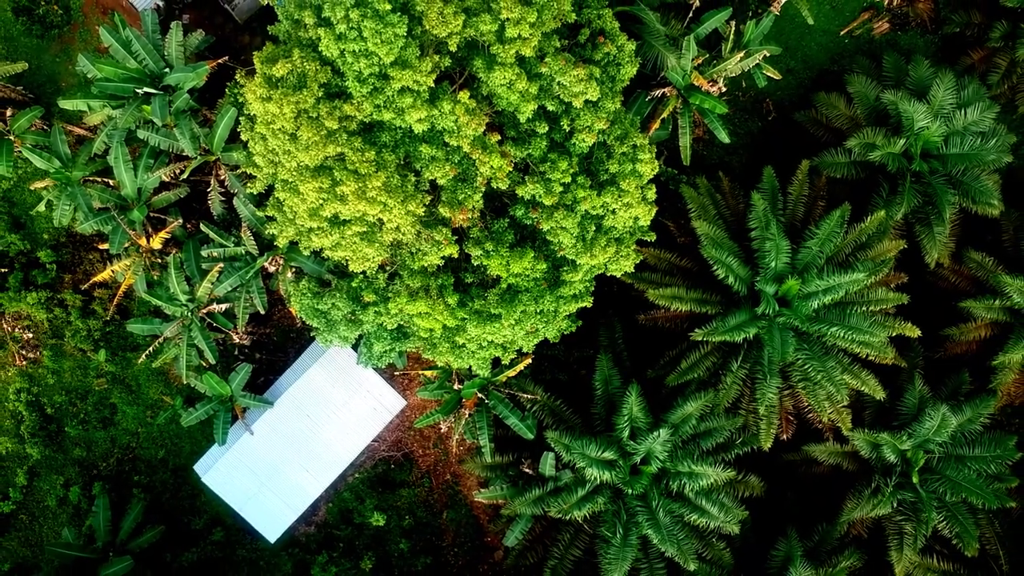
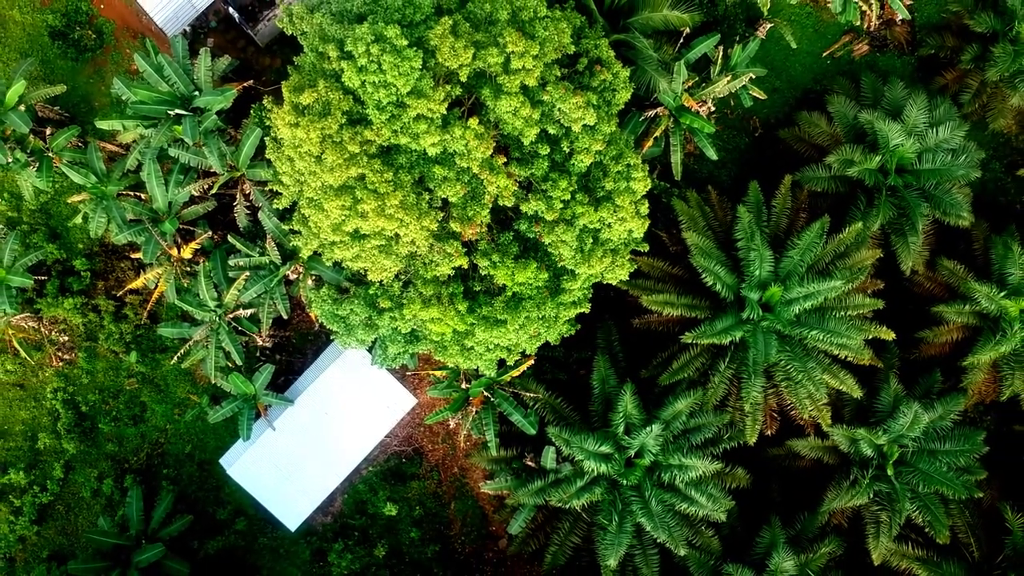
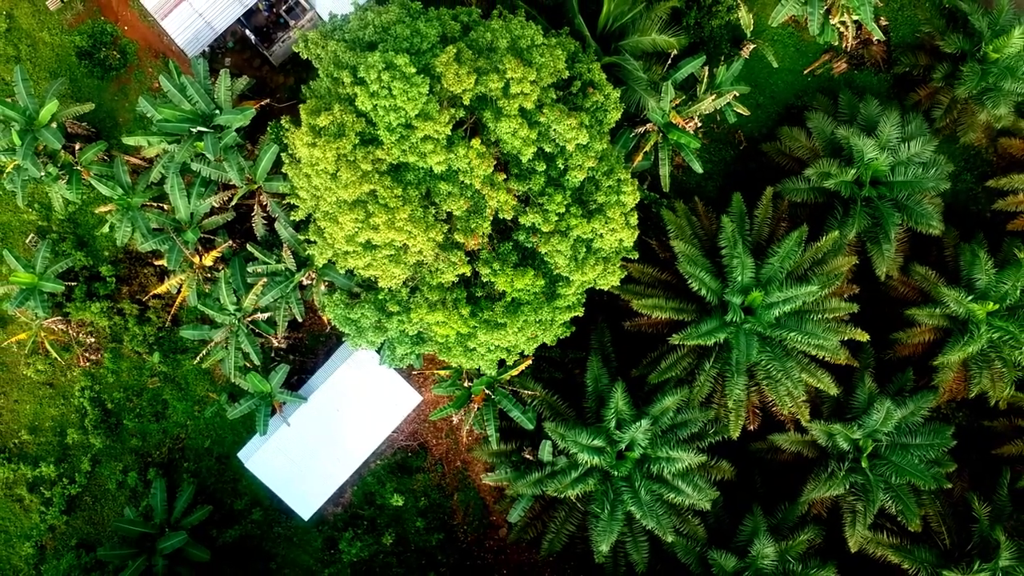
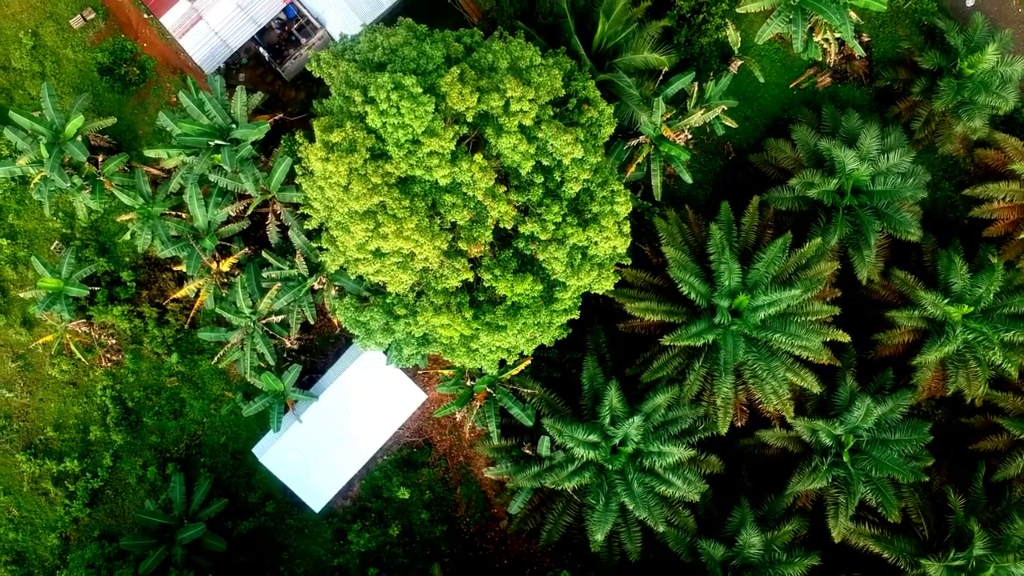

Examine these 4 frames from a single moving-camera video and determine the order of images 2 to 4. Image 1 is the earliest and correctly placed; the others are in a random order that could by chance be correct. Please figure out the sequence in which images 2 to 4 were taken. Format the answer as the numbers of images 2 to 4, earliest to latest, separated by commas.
2, 3, 4
